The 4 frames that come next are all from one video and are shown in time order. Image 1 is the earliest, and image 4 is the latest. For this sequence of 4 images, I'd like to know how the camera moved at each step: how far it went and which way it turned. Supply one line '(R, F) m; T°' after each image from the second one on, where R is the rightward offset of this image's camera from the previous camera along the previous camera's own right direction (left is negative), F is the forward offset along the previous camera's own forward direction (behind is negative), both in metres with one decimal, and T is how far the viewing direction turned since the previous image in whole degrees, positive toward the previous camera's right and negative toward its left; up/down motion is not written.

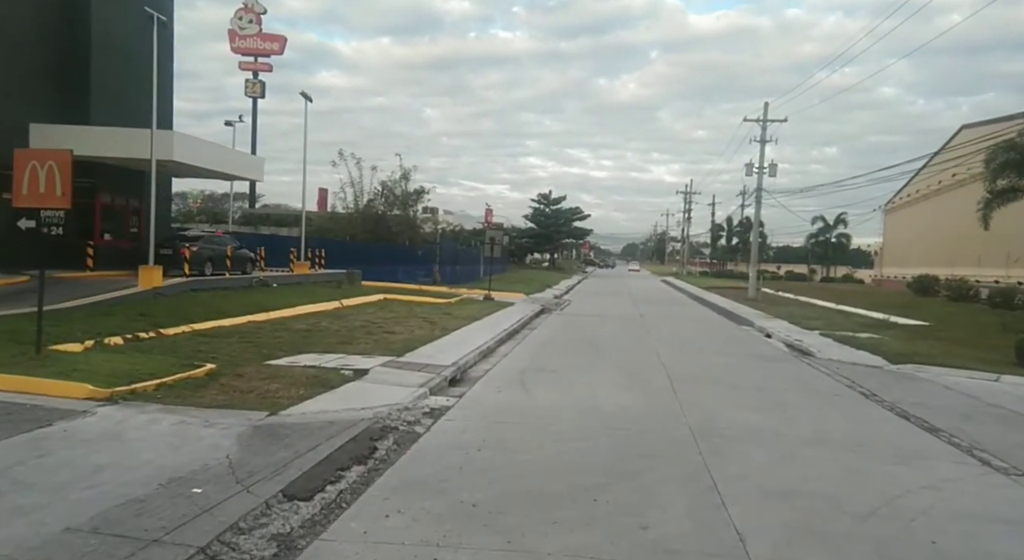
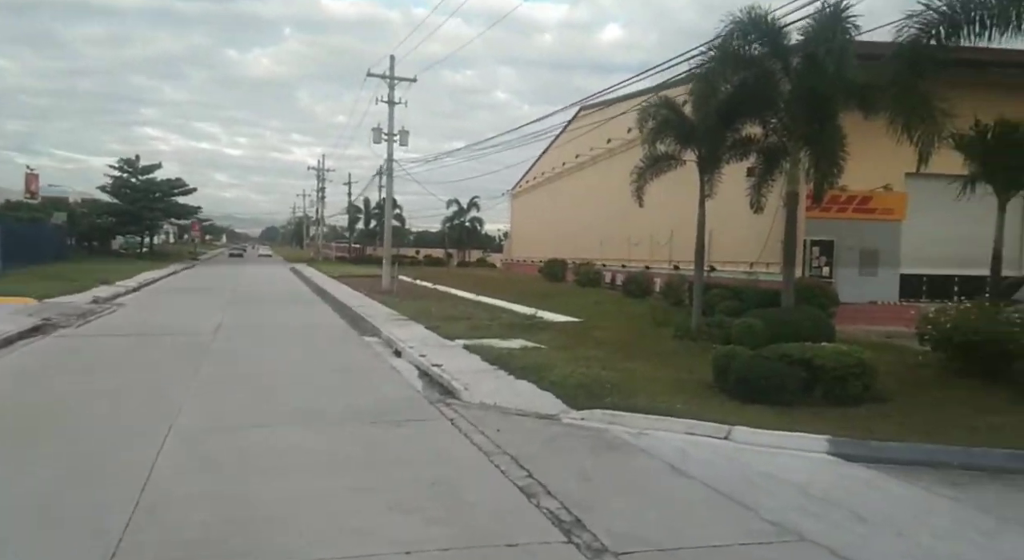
(+3.6, +7.5) m; +33°
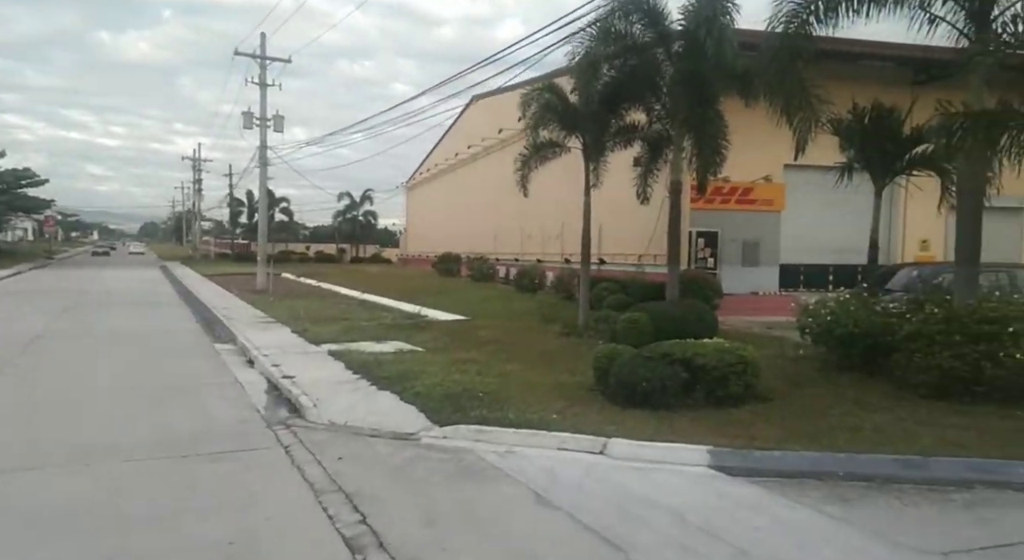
(+0.7, +1.1) m; +9°
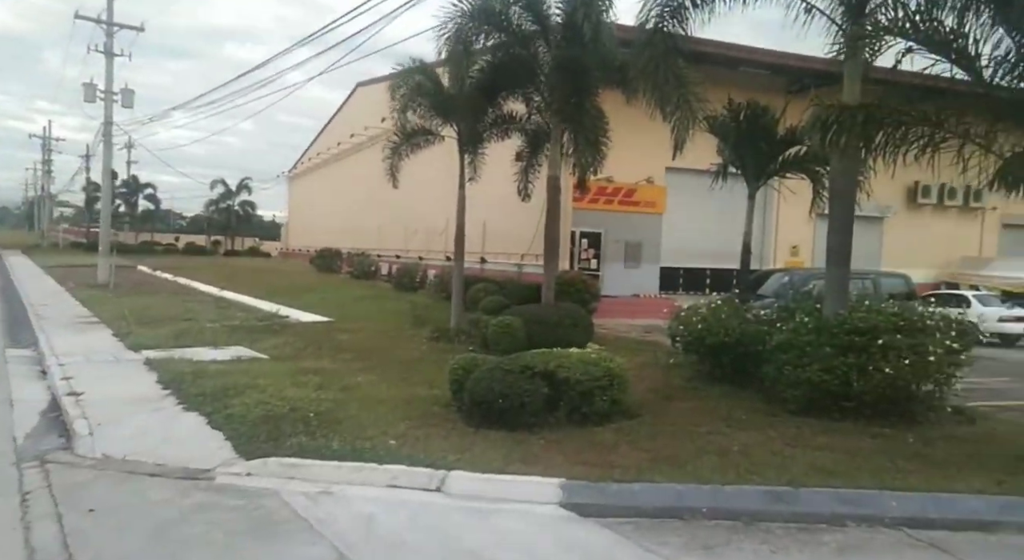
(+0.7, +1.1) m; +10°
